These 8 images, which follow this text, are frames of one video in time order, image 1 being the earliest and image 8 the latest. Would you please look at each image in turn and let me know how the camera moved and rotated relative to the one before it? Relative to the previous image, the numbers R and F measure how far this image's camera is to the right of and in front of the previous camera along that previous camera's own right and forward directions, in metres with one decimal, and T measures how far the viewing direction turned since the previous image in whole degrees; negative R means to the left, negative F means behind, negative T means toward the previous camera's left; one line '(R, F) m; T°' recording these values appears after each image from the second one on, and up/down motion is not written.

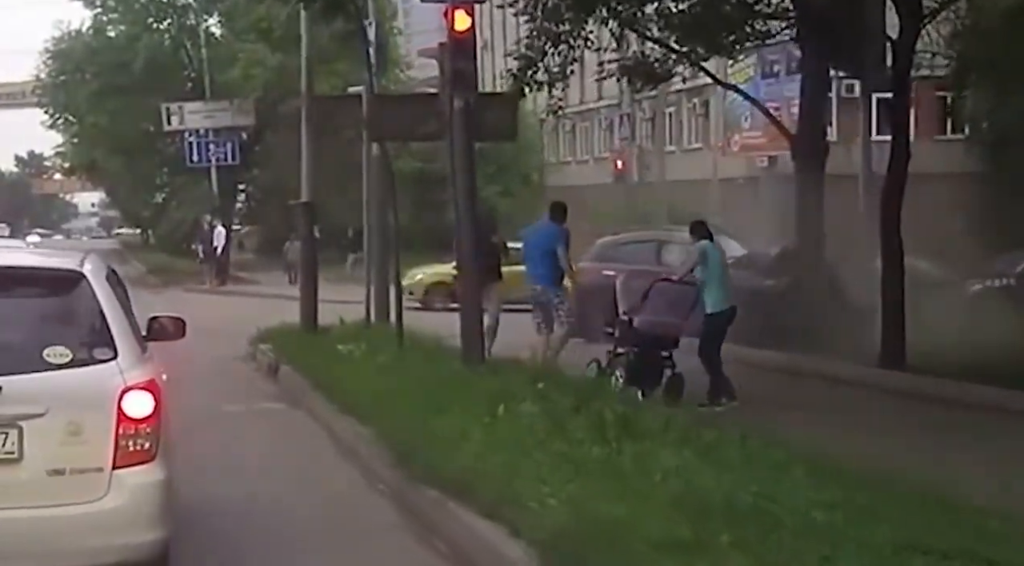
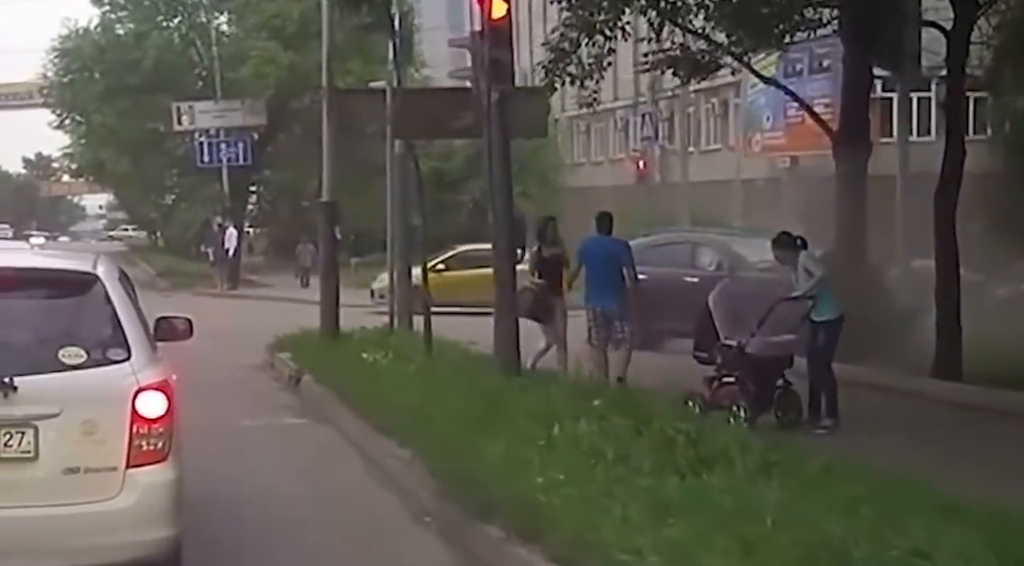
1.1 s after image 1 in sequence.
(-0.3, +1.0) m; 0°
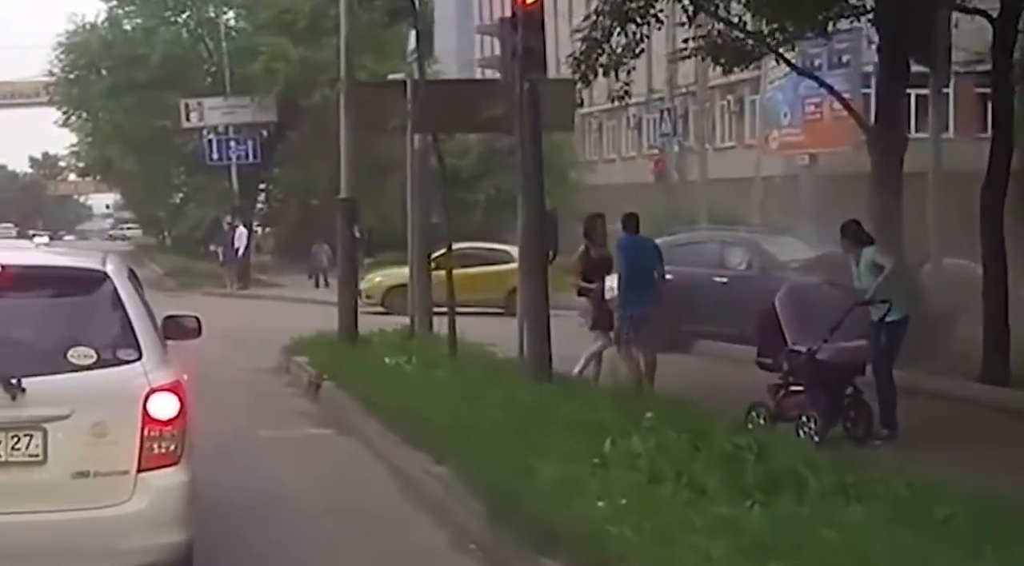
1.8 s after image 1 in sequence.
(-0.2, +0.8) m; 0°
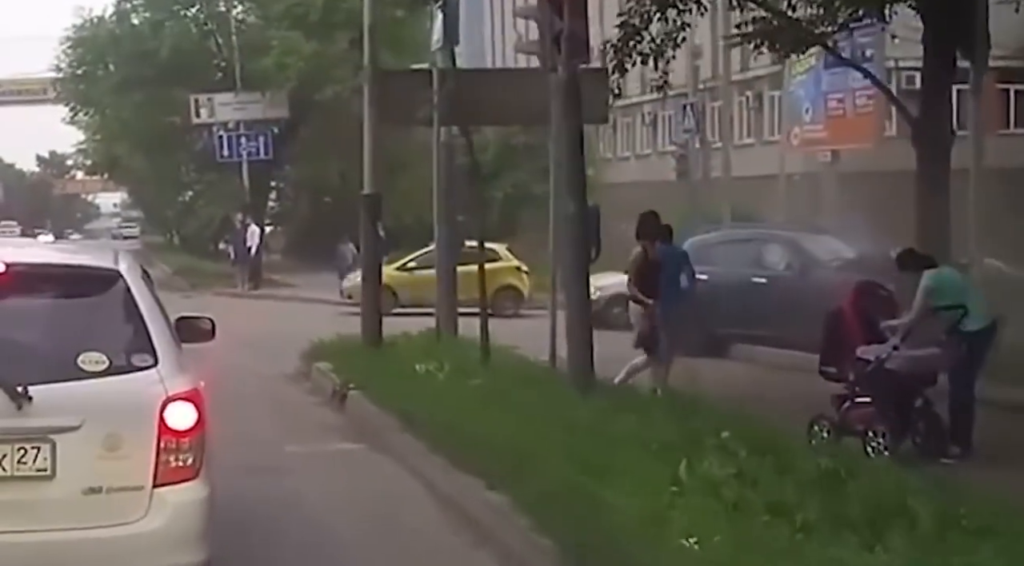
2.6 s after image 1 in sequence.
(-0.2, +1.0) m; 0°
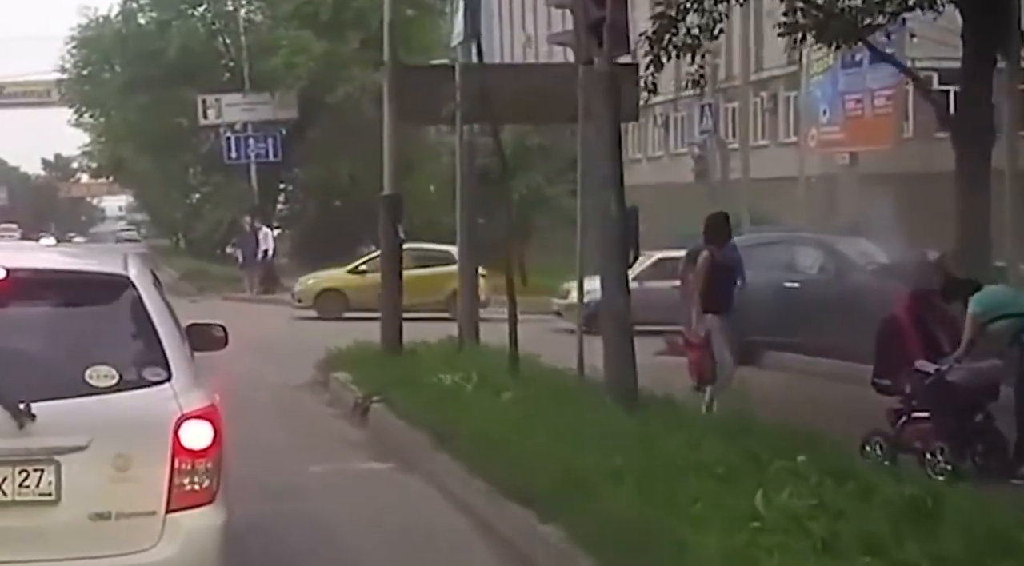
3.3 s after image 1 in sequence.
(-0.2, +0.8) m; 0°
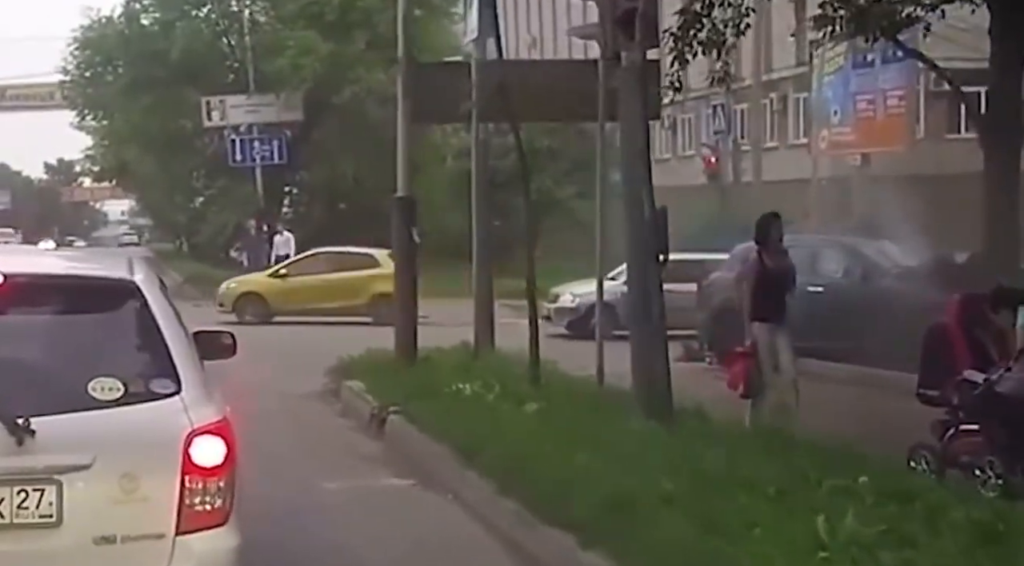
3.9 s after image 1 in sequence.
(-0.1, +0.6) m; 0°
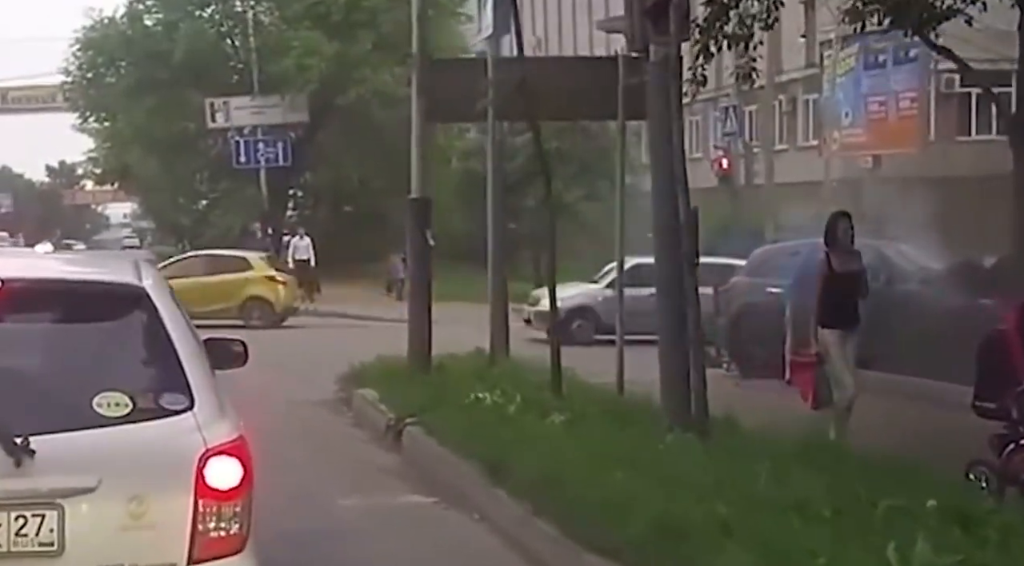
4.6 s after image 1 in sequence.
(-0.1, +0.5) m; 0°
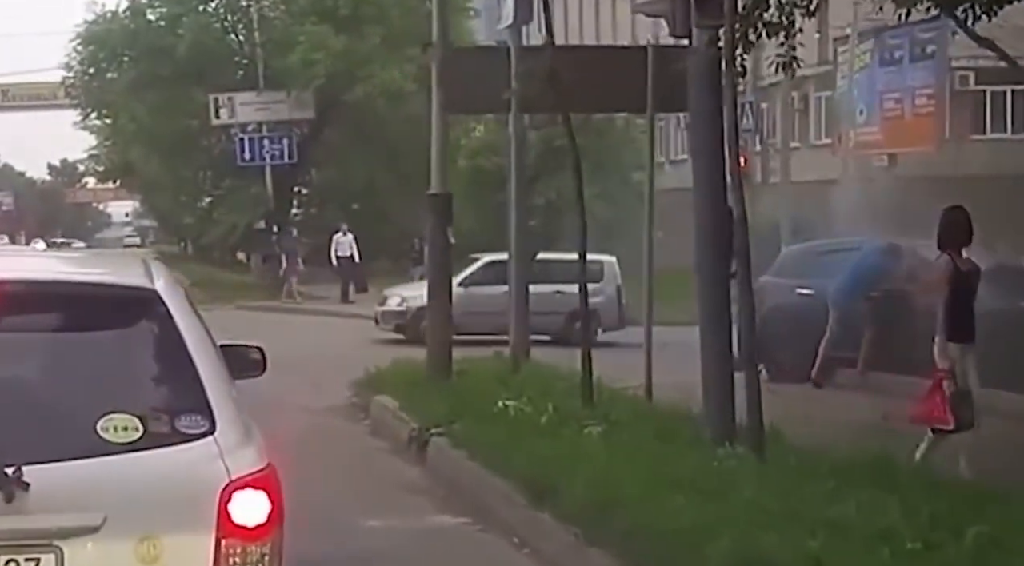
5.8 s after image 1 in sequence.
(-0.2, +0.7) m; 0°
